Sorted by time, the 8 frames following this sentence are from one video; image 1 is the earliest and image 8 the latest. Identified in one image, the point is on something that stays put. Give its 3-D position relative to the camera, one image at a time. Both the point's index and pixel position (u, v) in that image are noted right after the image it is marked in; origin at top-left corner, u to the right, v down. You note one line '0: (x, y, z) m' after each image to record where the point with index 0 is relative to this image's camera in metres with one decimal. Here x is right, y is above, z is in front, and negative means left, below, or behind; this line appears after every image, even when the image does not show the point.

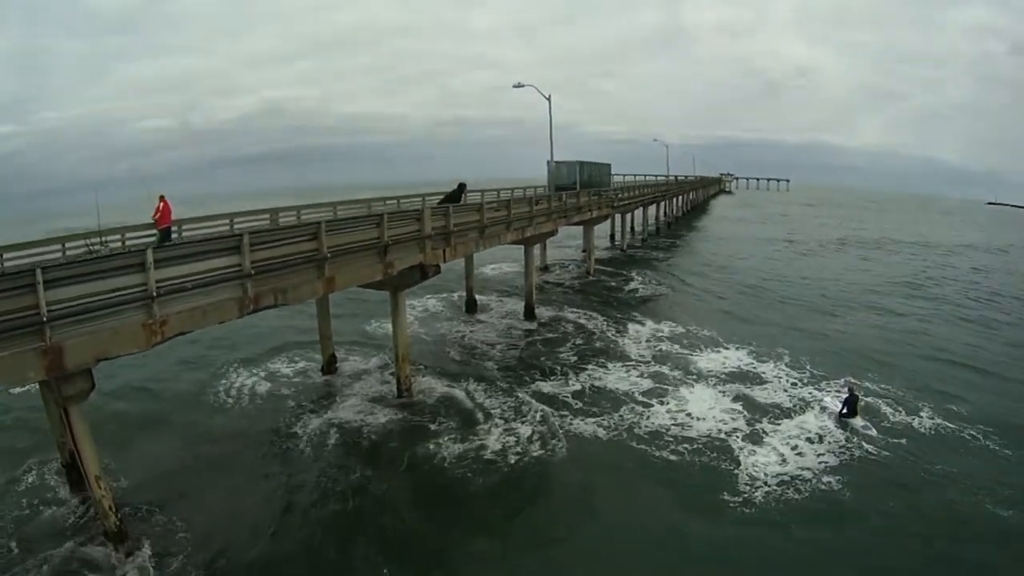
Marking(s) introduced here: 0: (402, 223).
0: (-2.6, +1.6, +14.9) m
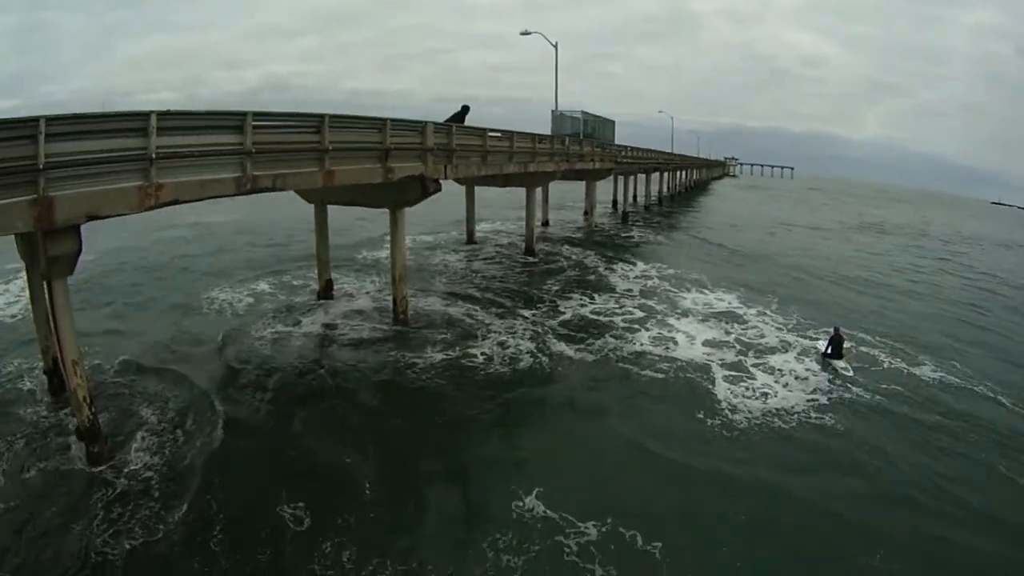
0: (-2.5, +3.8, +15.0) m
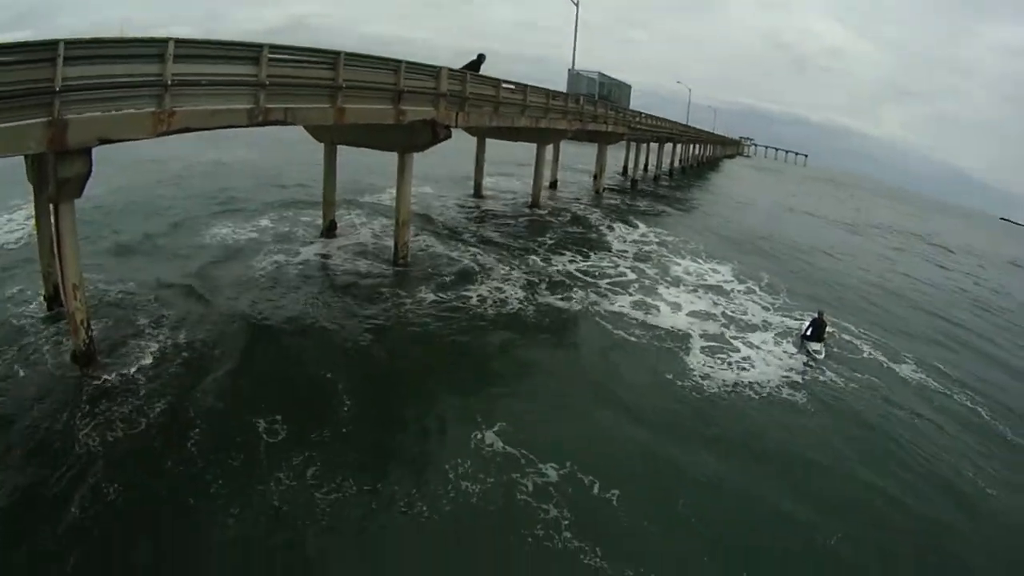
0: (-2.2, +5.0, +14.9) m
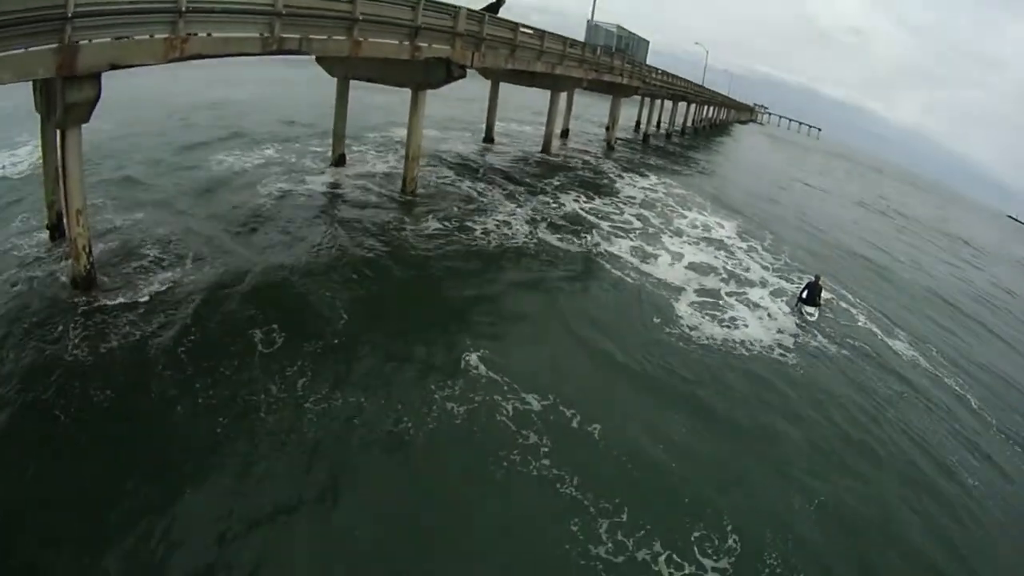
0: (-1.7, +6.3, +14.6) m
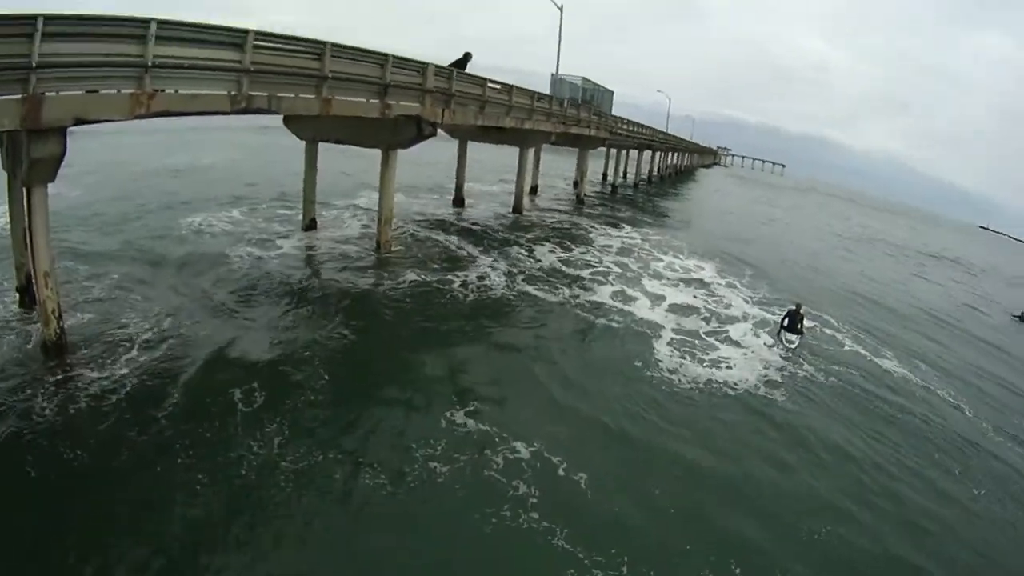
0: (-2.5, +5.1, +14.8) m
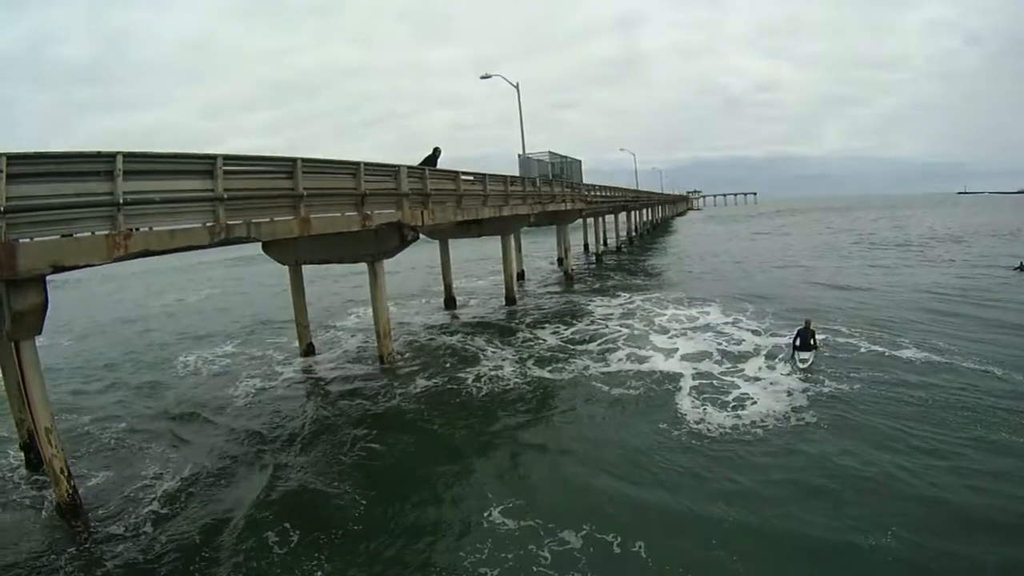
0: (-3.1, +2.6, +14.8) m
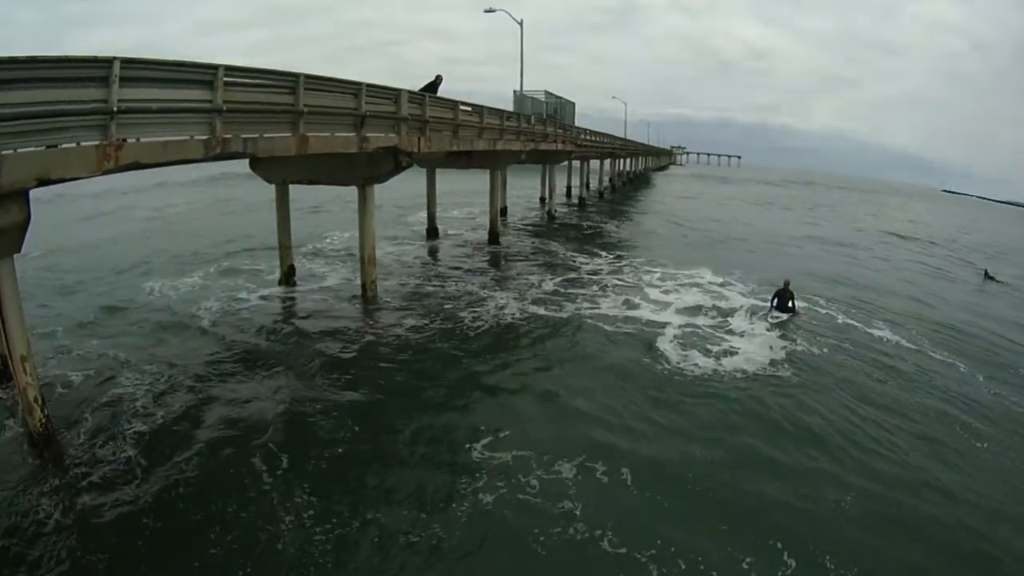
0: (-3.0, +4.3, +14.3) m
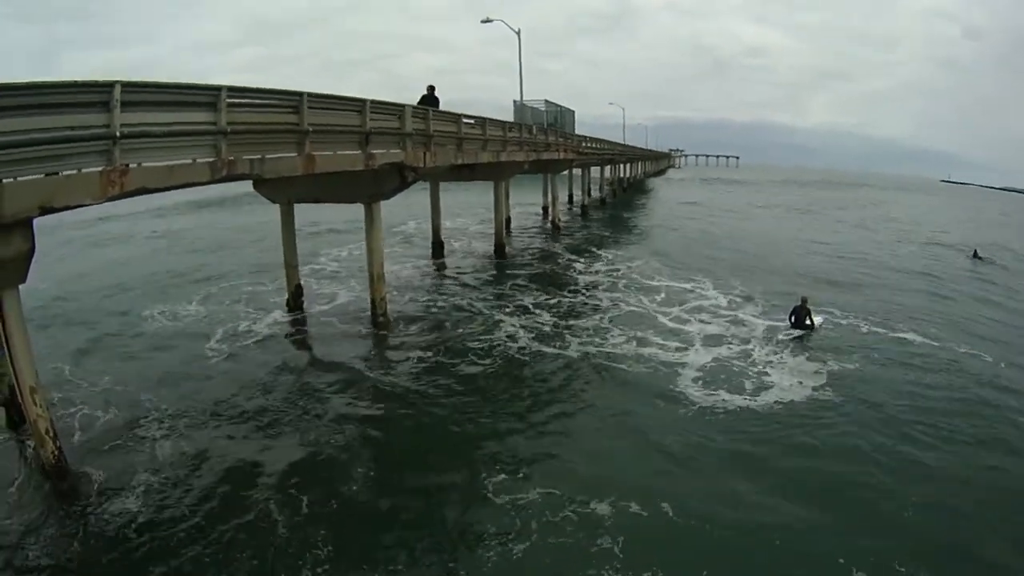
0: (-2.9, +3.9, +14.2) m
